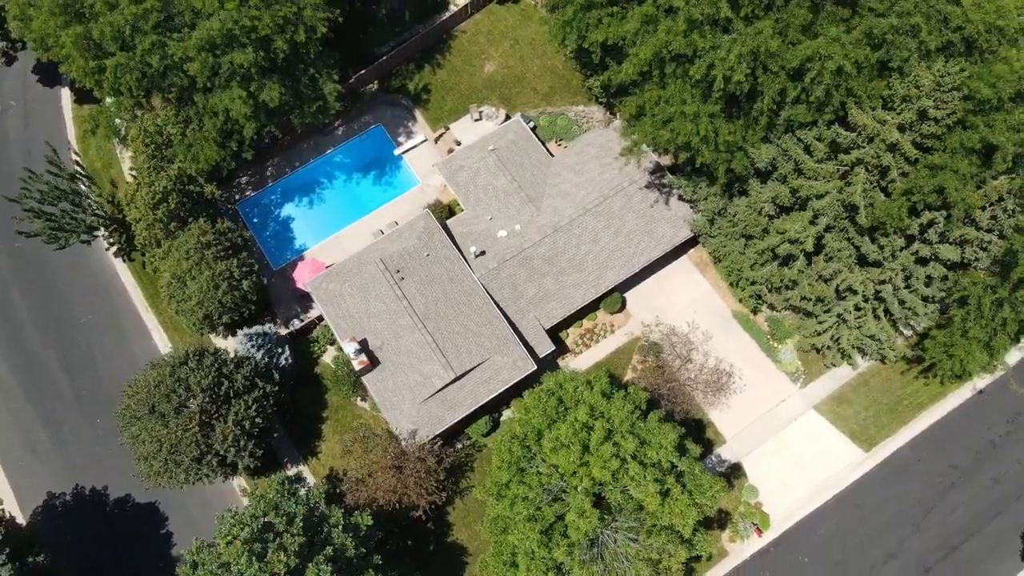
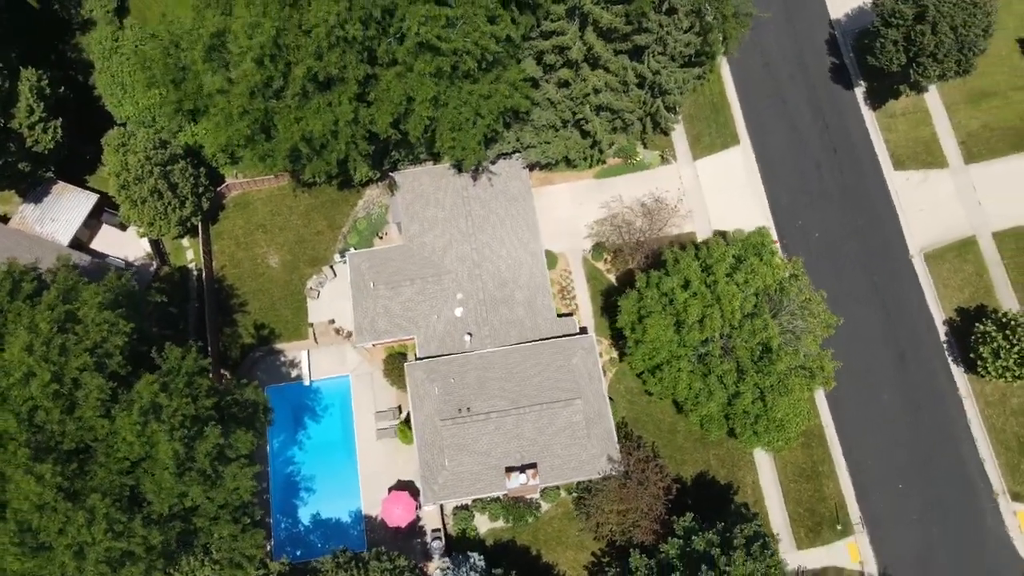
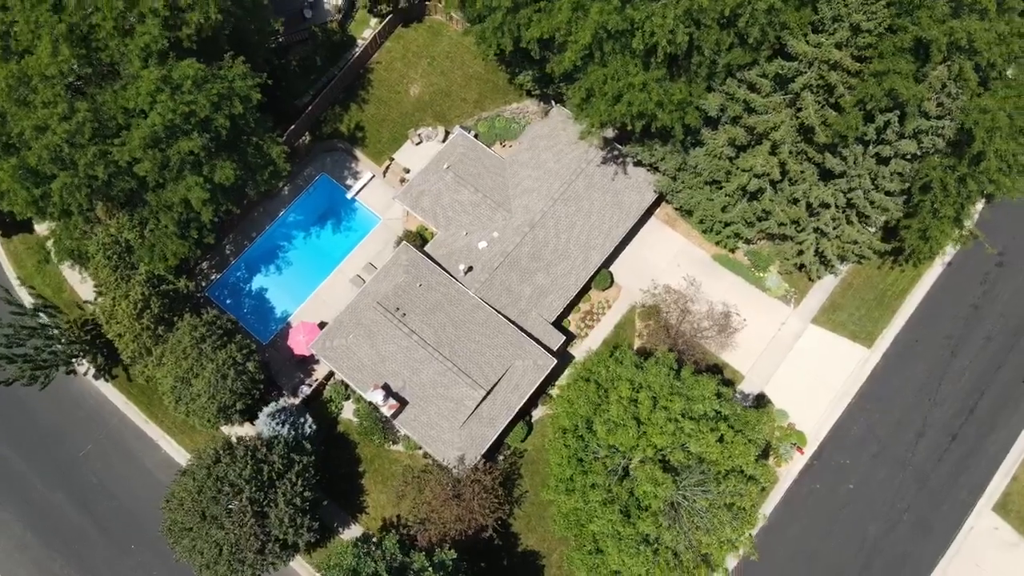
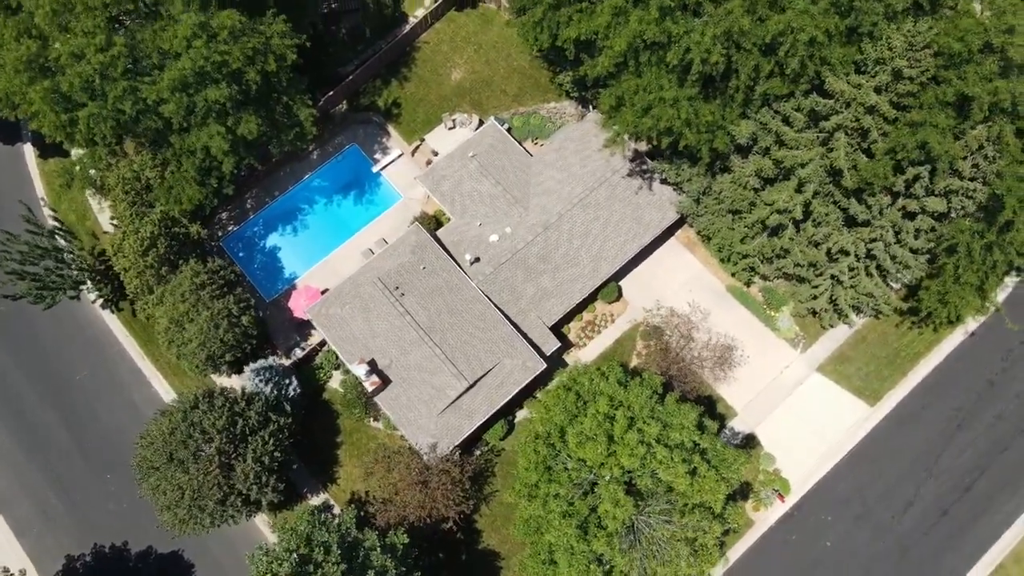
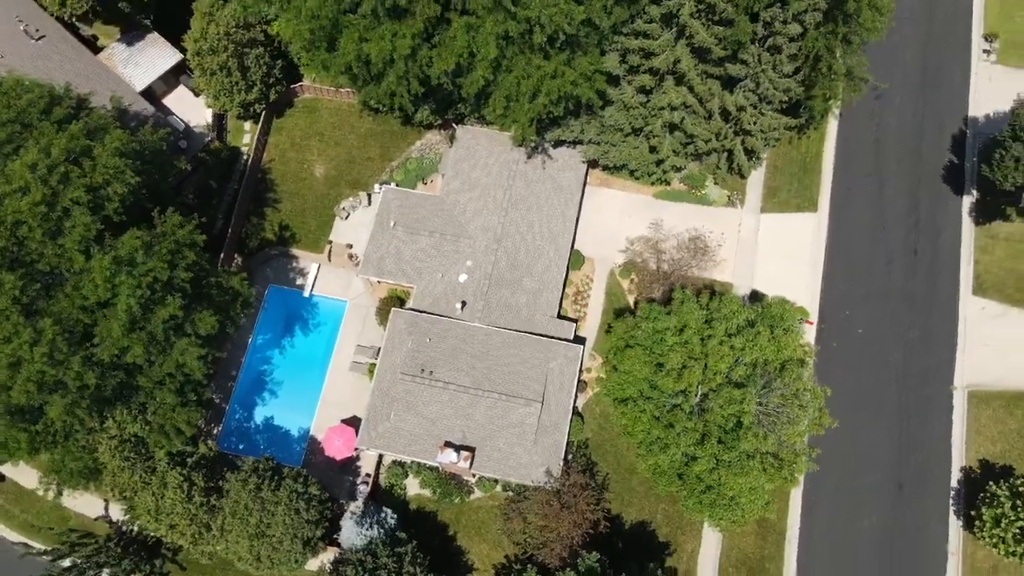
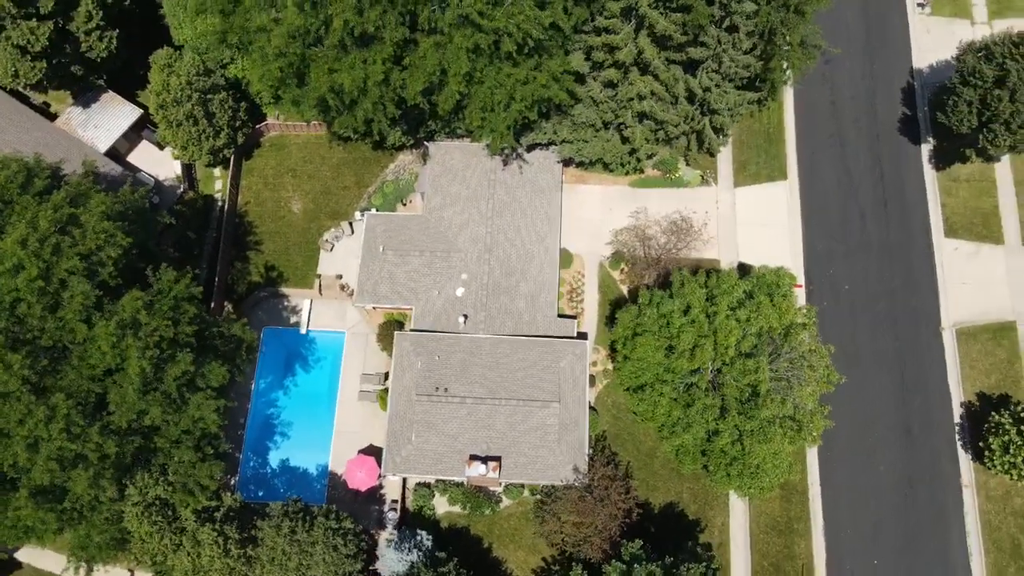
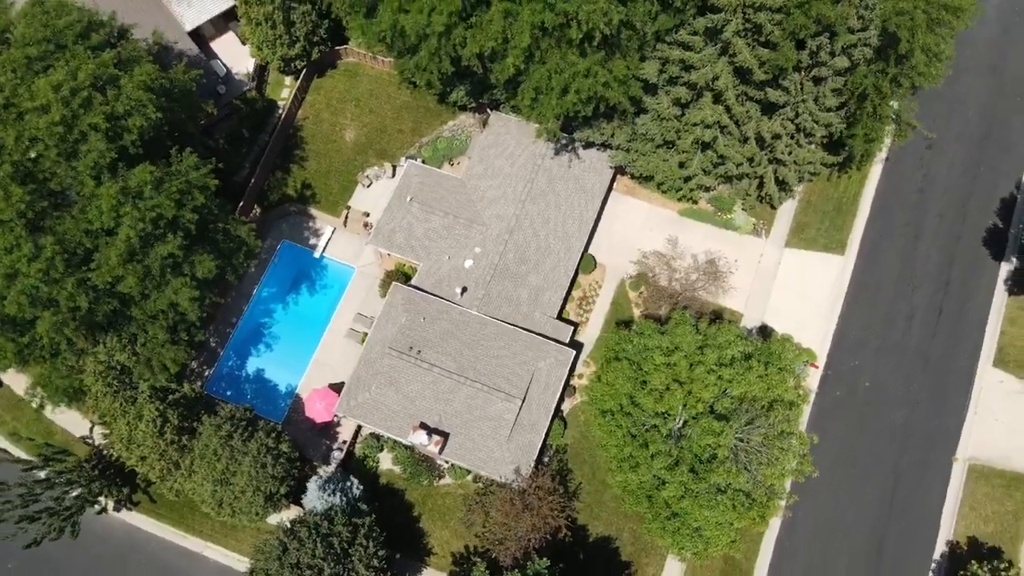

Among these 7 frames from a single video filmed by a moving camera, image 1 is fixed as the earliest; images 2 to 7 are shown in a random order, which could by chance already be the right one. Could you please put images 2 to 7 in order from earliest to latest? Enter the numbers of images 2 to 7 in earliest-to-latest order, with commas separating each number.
4, 3, 7, 5, 6, 2
